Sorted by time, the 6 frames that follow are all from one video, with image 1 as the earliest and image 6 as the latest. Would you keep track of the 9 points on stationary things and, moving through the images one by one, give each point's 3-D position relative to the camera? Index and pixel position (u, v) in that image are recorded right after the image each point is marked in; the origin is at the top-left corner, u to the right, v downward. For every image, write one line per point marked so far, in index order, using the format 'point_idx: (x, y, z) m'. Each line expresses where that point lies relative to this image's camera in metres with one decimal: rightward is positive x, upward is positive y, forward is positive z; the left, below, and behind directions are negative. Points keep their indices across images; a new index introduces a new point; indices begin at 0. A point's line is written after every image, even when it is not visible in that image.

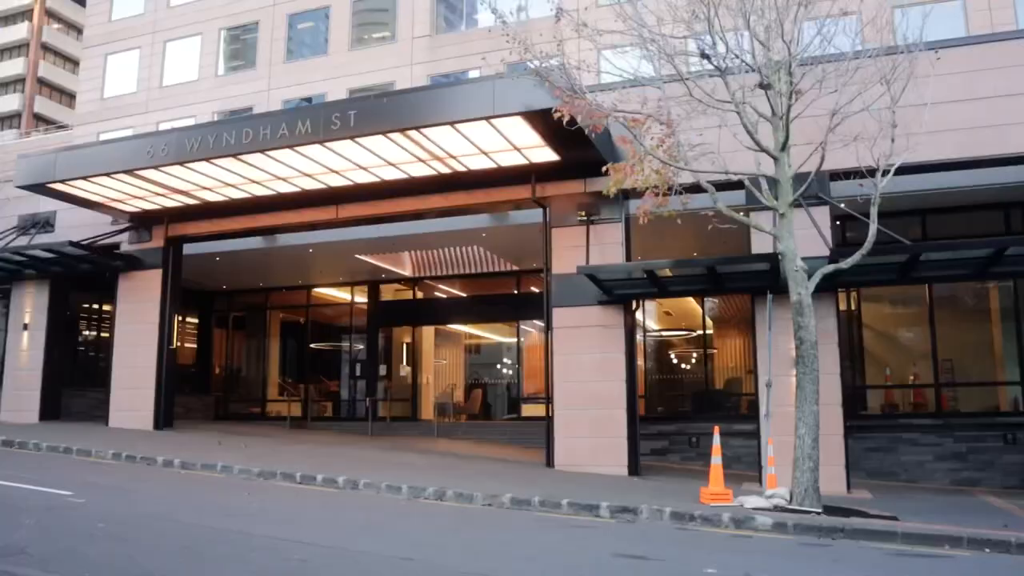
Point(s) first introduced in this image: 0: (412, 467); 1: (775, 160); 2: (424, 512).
0: (-1.7, -3.1, +14.5) m
1: (+3.7, +1.8, +12.0) m
2: (-1.1, -2.9, +11.0) m
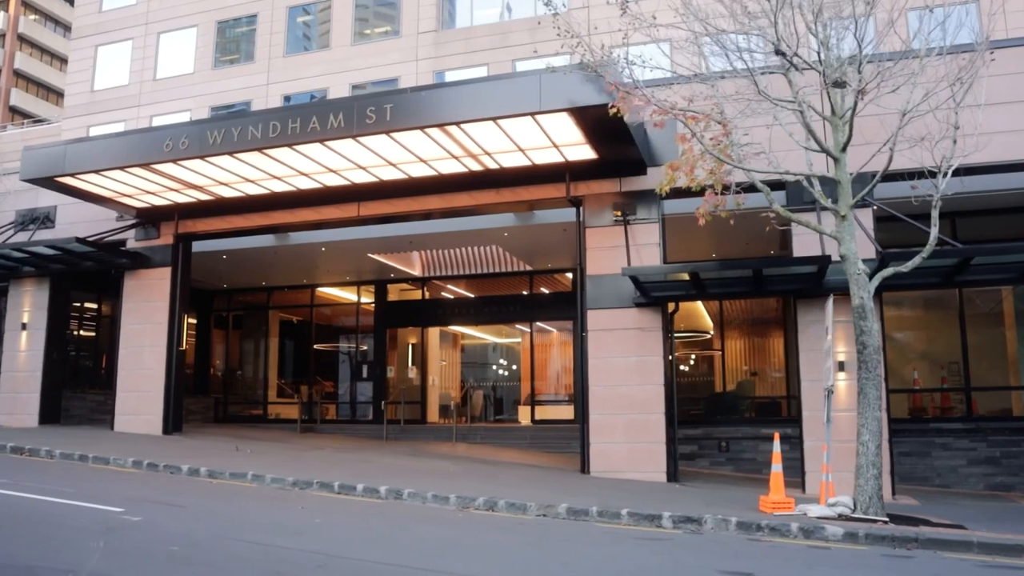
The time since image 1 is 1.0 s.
0: (-1.1, -3.1, +14.0) m
1: (+4.4, +1.7, +11.8) m
2: (-0.4, -2.9, +10.5) m
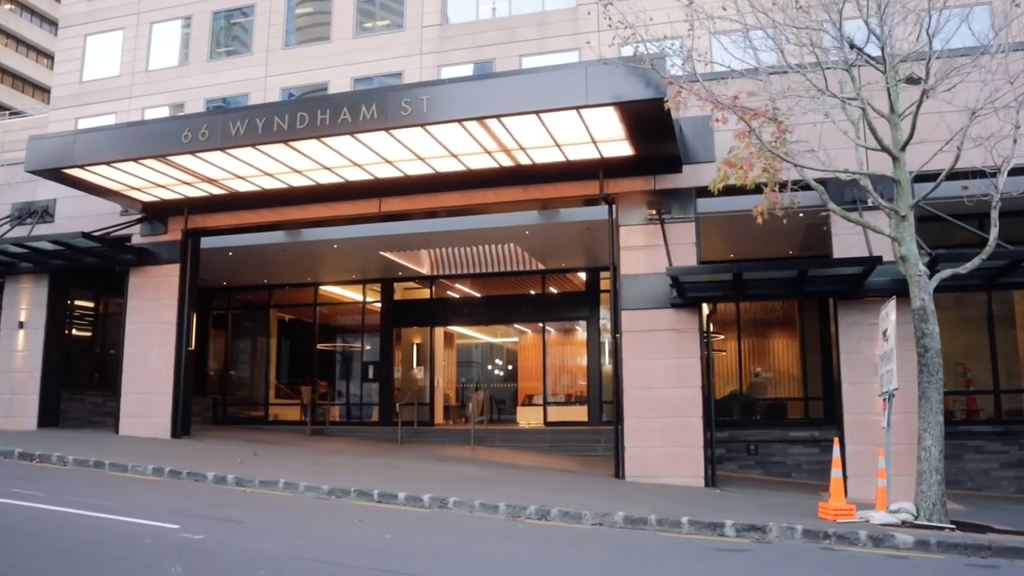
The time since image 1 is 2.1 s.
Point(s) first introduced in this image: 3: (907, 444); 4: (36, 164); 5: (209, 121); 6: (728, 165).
0: (-0.5, -3.1, +13.6) m
1: (+5.2, +1.7, +11.5) m
2: (+0.4, -2.9, +10.1) m
3: (+6.5, -2.5, +13.8) m
4: (-8.9, +2.3, +15.9) m
5: (-5.2, +2.9, +14.7) m
6: (+3.1, +1.7, +12.1) m
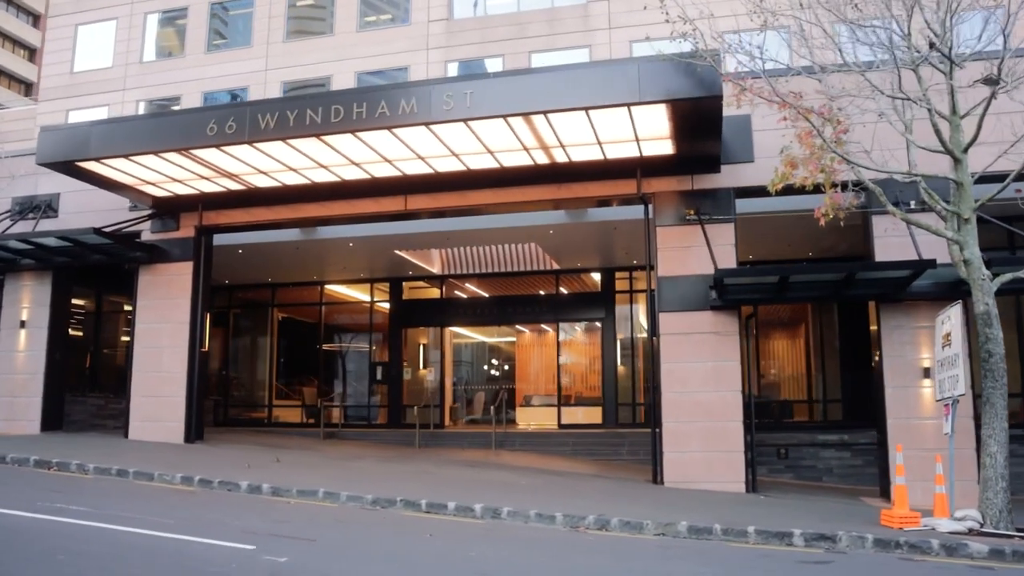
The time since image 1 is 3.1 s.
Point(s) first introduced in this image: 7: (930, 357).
0: (+0.2, -3.1, +13.2) m
1: (+5.9, +1.7, +11.3) m
2: (+1.2, -3.0, +9.7) m
3: (+7.2, -2.6, +13.7) m
4: (-8.2, +2.3, +15.2) m
5: (-4.6, +2.9, +14.1) m
6: (+3.8, +1.7, +11.8) m
7: (+6.9, -1.1, +14.0) m
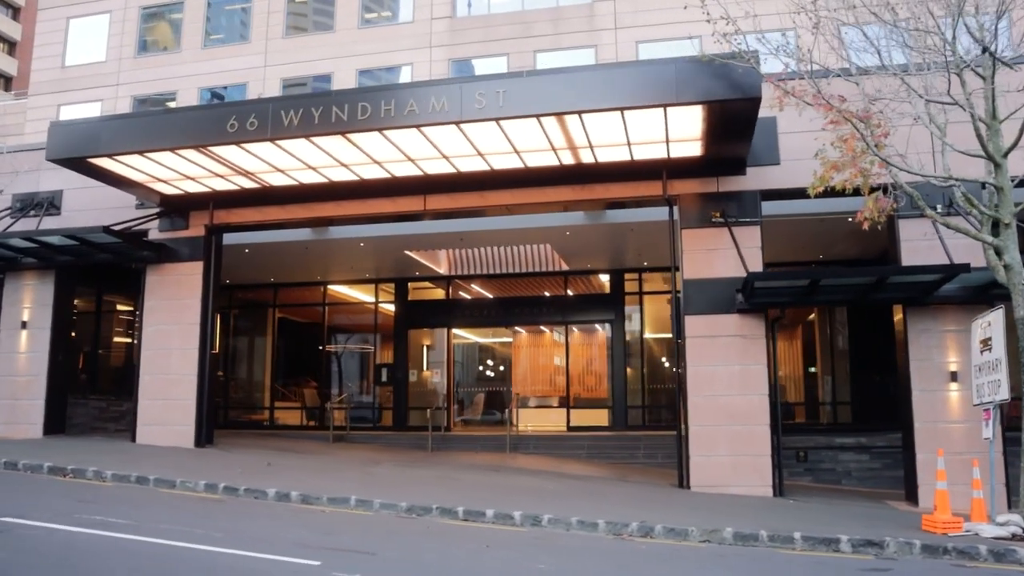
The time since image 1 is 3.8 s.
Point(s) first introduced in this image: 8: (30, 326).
0: (+0.7, -3.1, +13.0) m
1: (+6.5, +1.6, +11.3) m
2: (+1.7, -3.0, +9.5) m
3: (+7.6, -2.6, +13.7) m
4: (-7.8, +2.3, +14.7) m
5: (-4.1, +2.9, +13.8) m
6: (+4.3, +1.7, +11.7) m
7: (+7.3, -1.2, +14.1) m
8: (-10.0, -0.8, +17.7) m
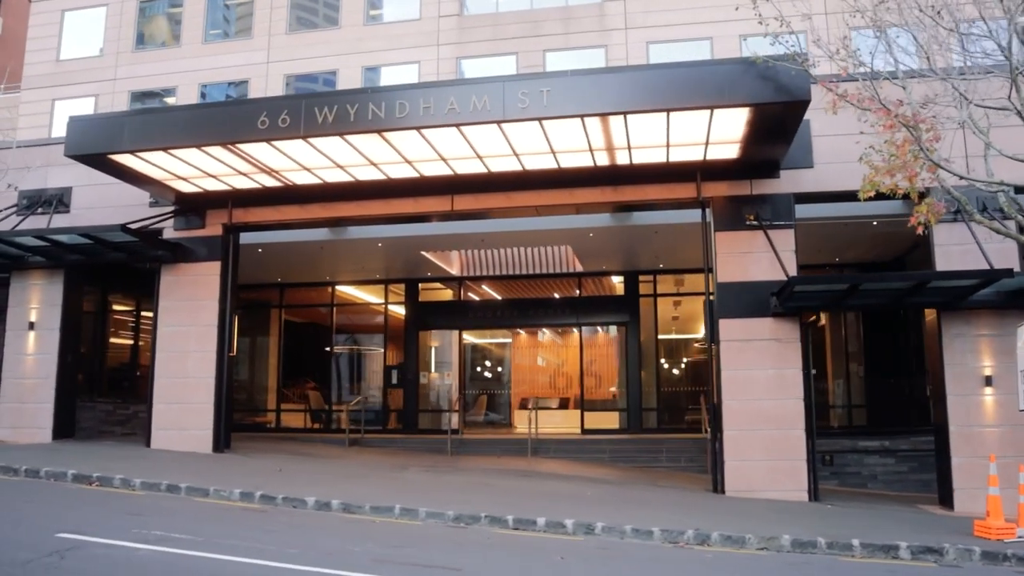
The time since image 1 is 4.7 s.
0: (+1.3, -3.2, +12.8) m
1: (+7.1, +1.6, +11.3) m
2: (+2.5, -3.1, +9.4) m
3: (+8.2, -2.7, +13.7) m
4: (-7.2, +2.3, +14.3) m
5: (-3.5, +2.9, +13.4) m
6: (+5.0, +1.6, +11.6) m
7: (+7.9, -1.3, +14.1) m
8: (-9.6, -0.8, +17.2) m
